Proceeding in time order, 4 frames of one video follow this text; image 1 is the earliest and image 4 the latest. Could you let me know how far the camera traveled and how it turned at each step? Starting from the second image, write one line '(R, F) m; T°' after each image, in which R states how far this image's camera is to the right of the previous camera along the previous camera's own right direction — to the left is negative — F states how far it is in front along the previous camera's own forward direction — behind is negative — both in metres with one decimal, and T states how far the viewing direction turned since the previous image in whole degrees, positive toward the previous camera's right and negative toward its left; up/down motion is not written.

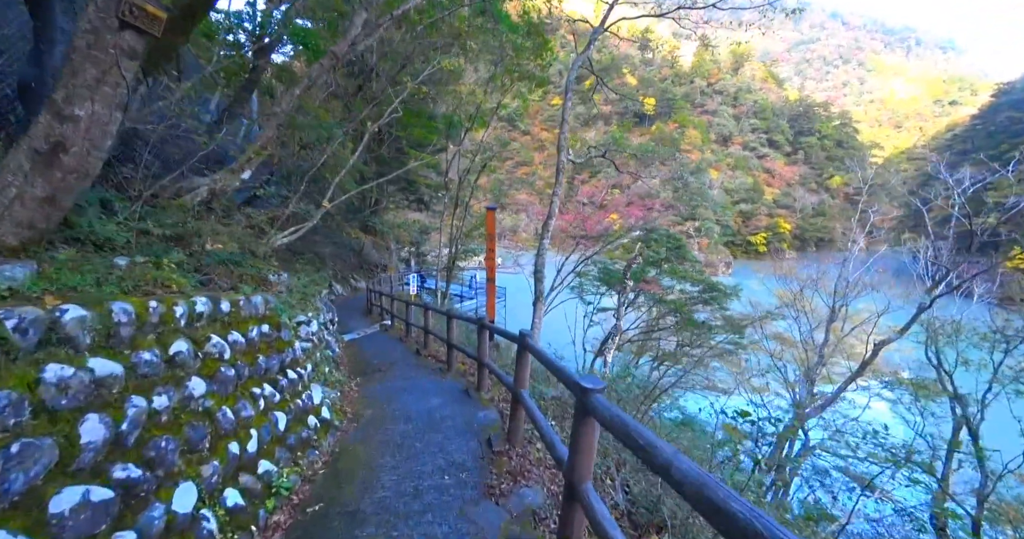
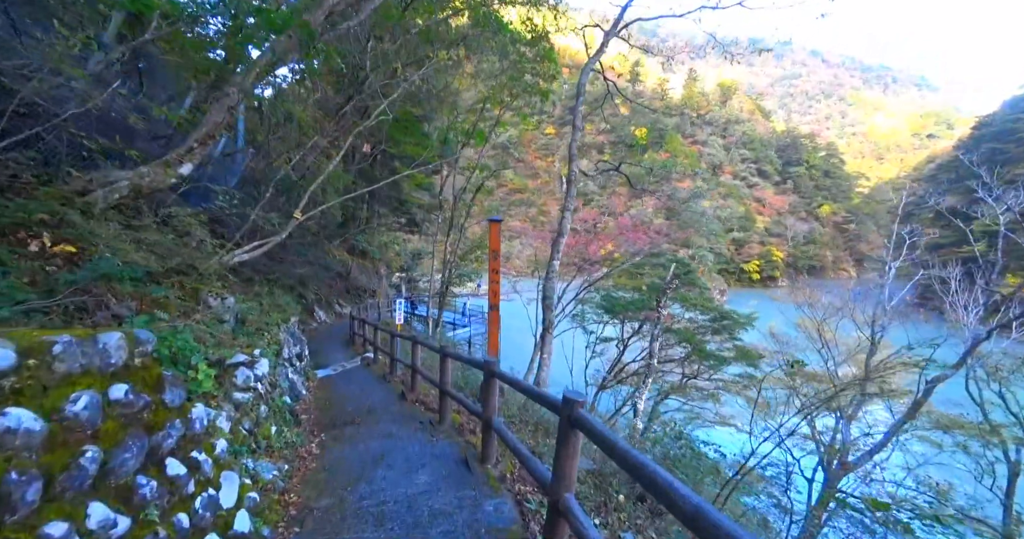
(-0.1, +0.8) m; +1°
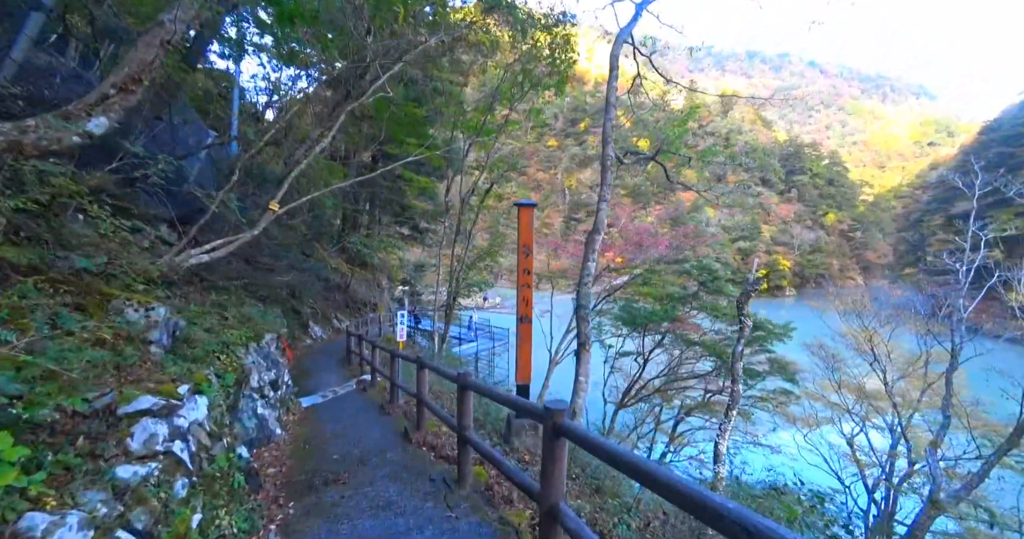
(-0.2, +0.9) m; 0°
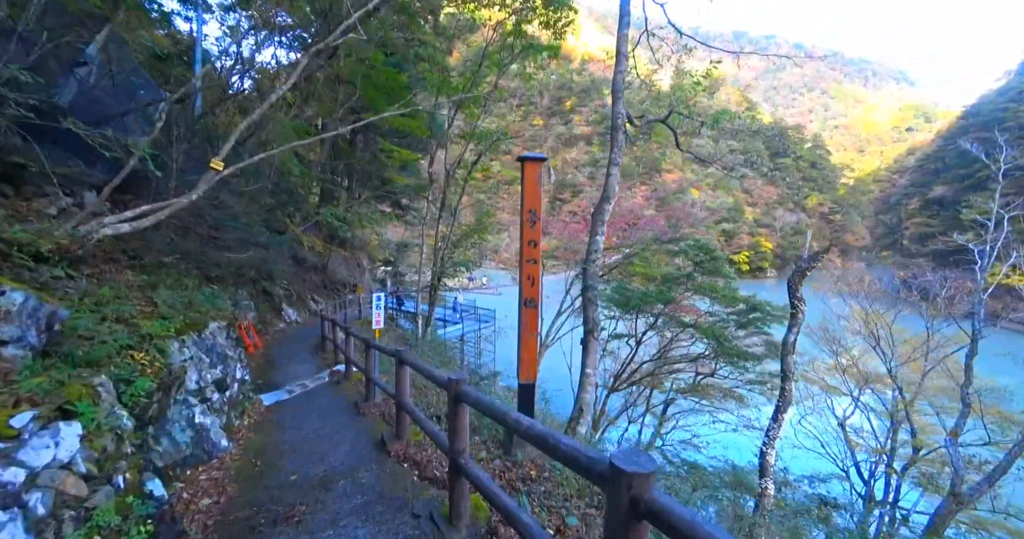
(-0.1, +0.6) m; +2°
